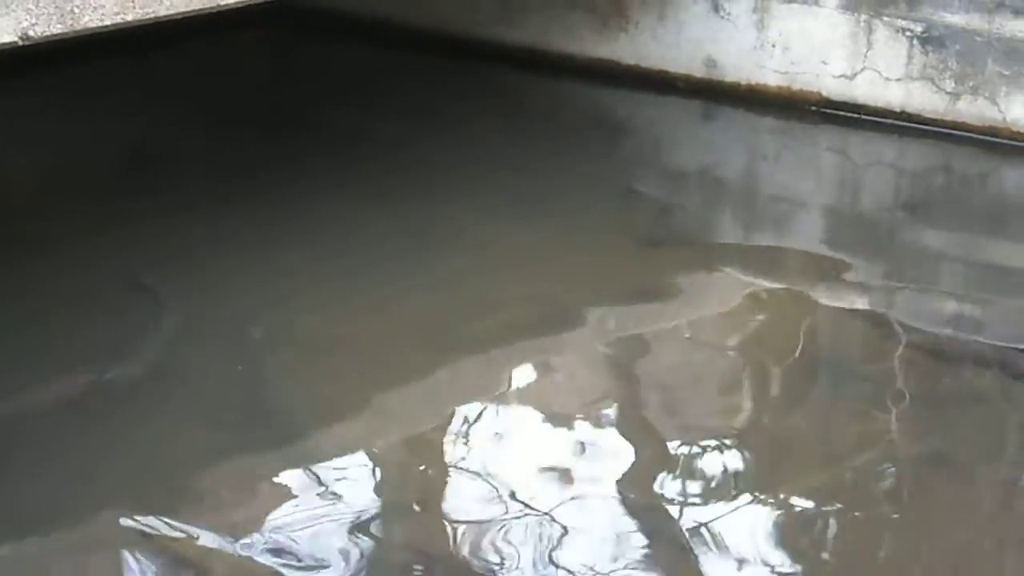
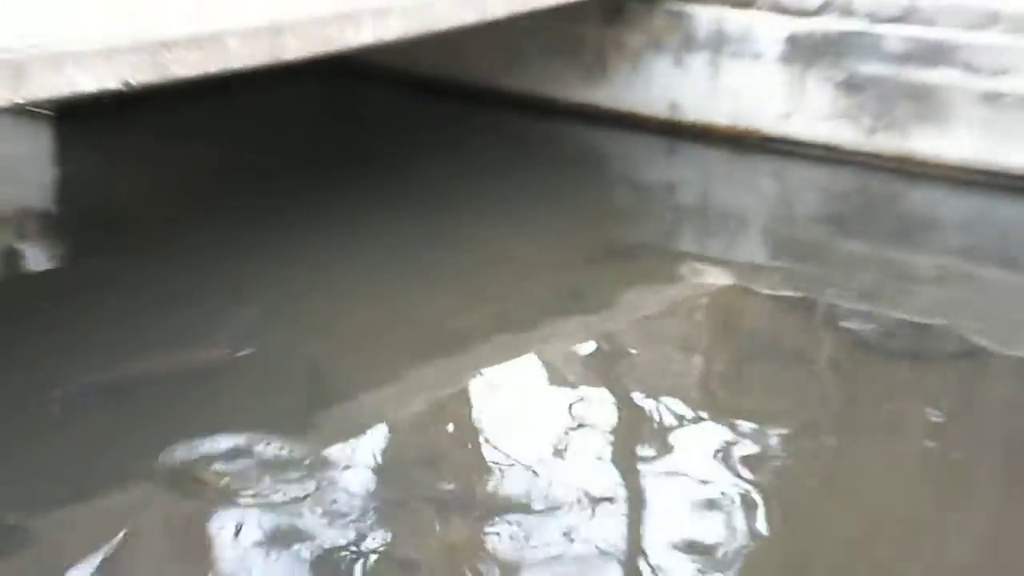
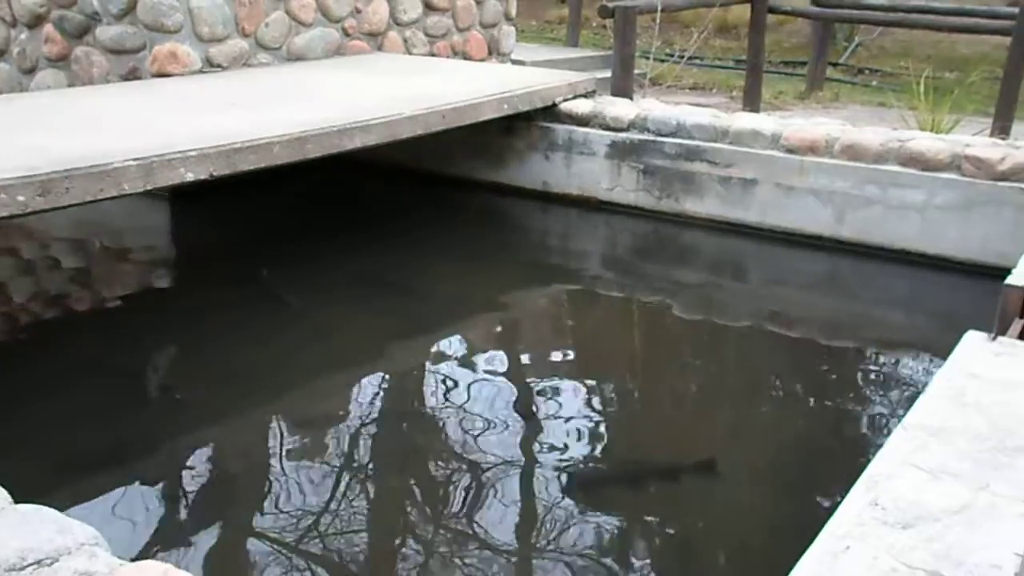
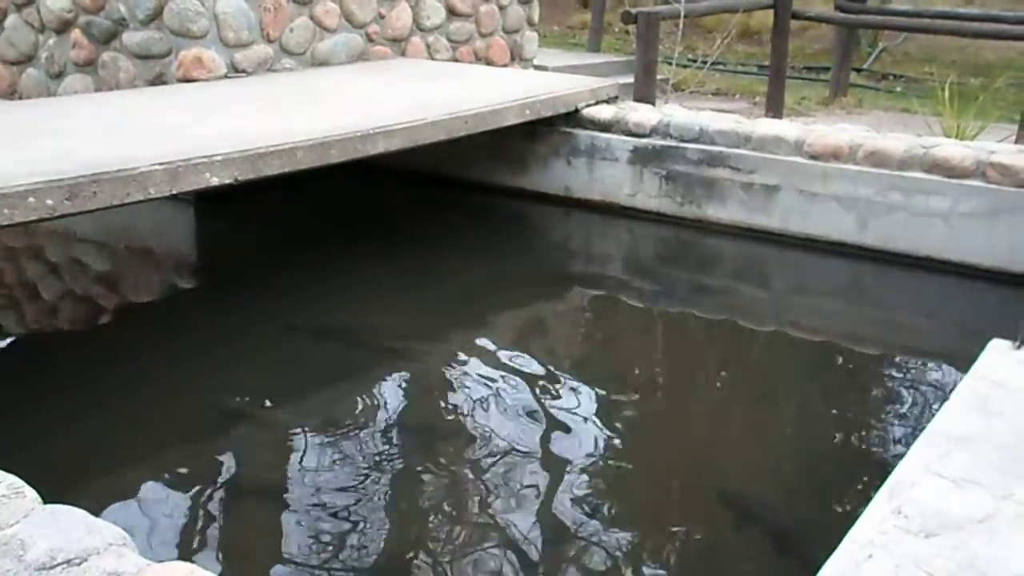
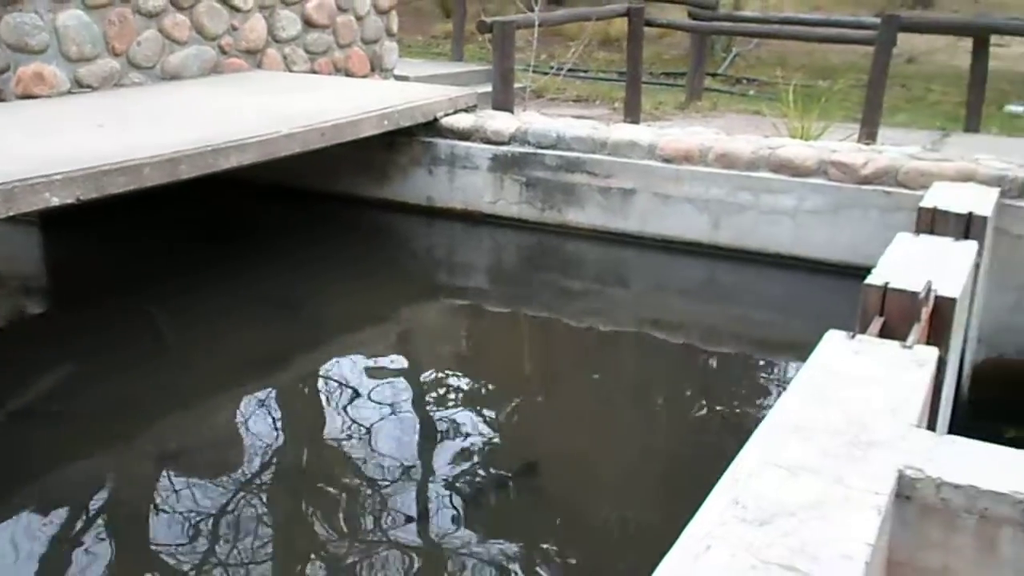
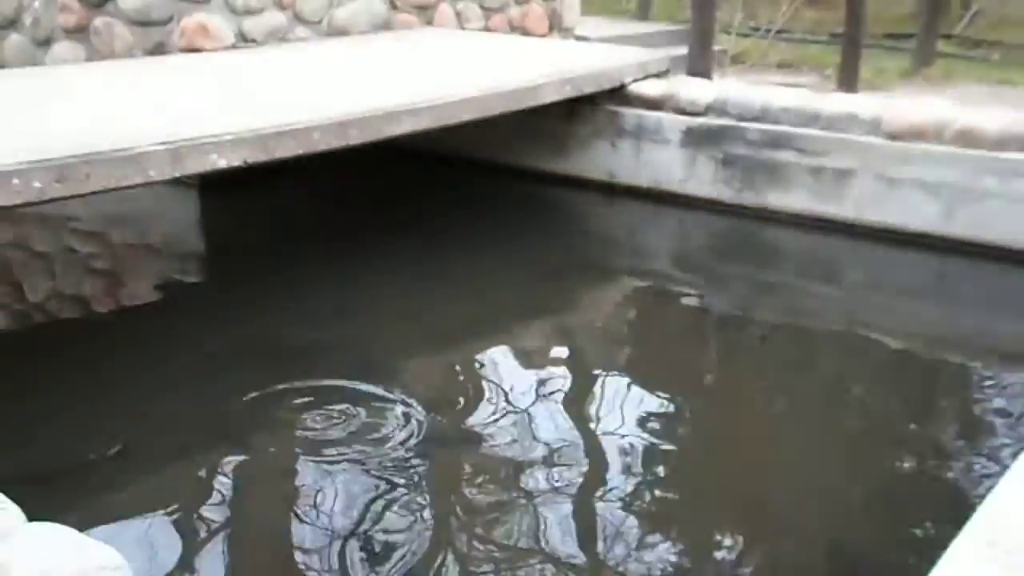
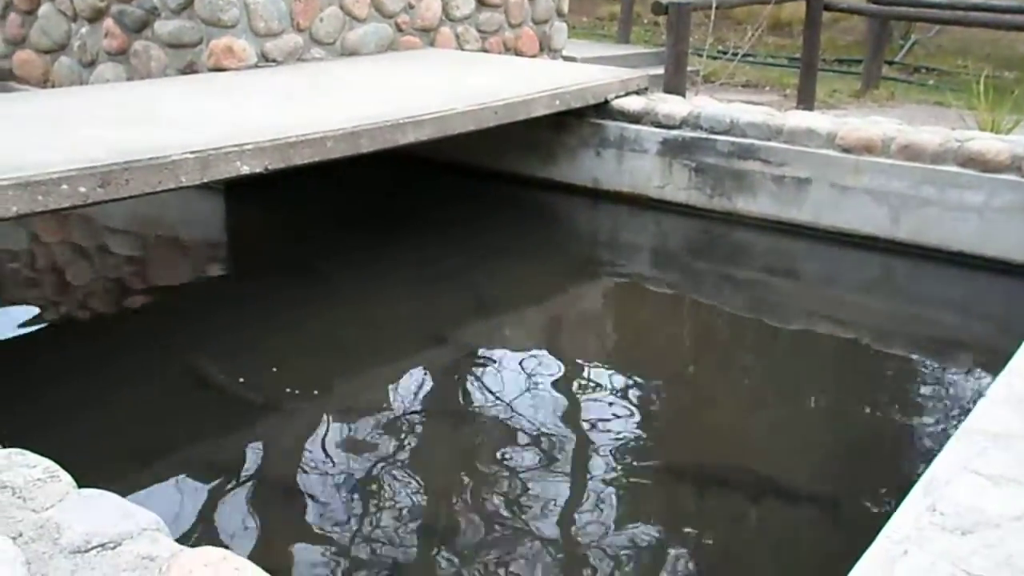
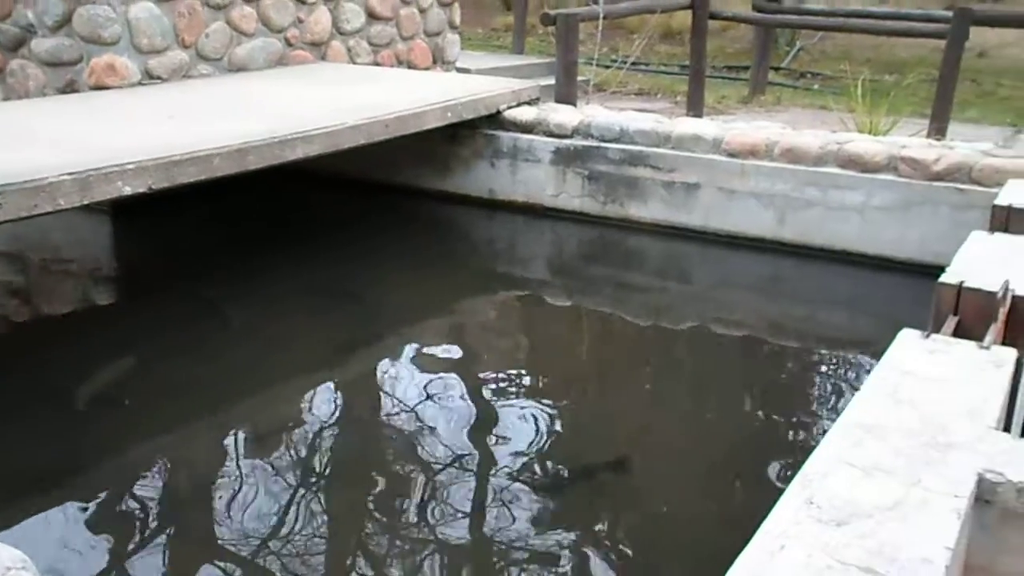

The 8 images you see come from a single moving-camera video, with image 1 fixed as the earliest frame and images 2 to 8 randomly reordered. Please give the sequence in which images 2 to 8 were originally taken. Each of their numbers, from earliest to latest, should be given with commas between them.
2, 6, 4, 7, 3, 8, 5
